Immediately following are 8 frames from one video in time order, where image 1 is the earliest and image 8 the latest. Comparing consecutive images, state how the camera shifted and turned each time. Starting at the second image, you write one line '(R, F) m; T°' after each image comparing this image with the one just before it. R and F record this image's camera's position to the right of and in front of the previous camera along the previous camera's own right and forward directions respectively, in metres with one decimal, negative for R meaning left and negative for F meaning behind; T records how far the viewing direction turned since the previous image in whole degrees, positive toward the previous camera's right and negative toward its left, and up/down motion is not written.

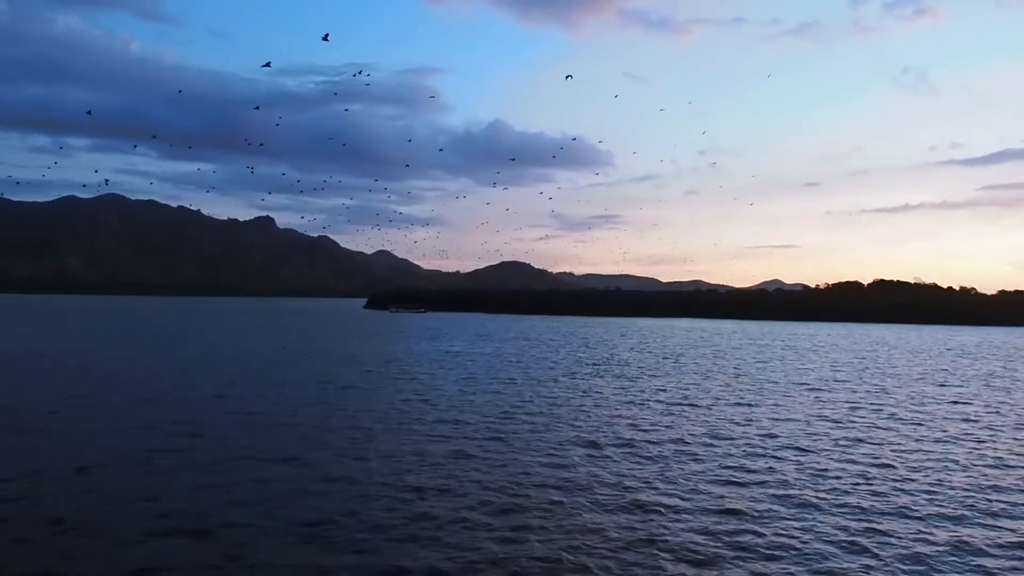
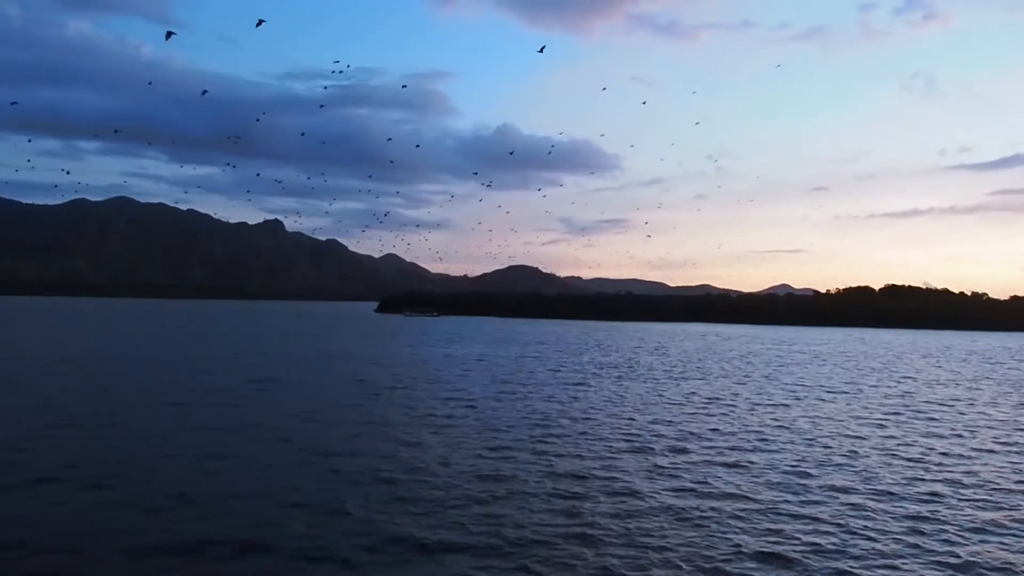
(-0.8, -0.6) m; 0°
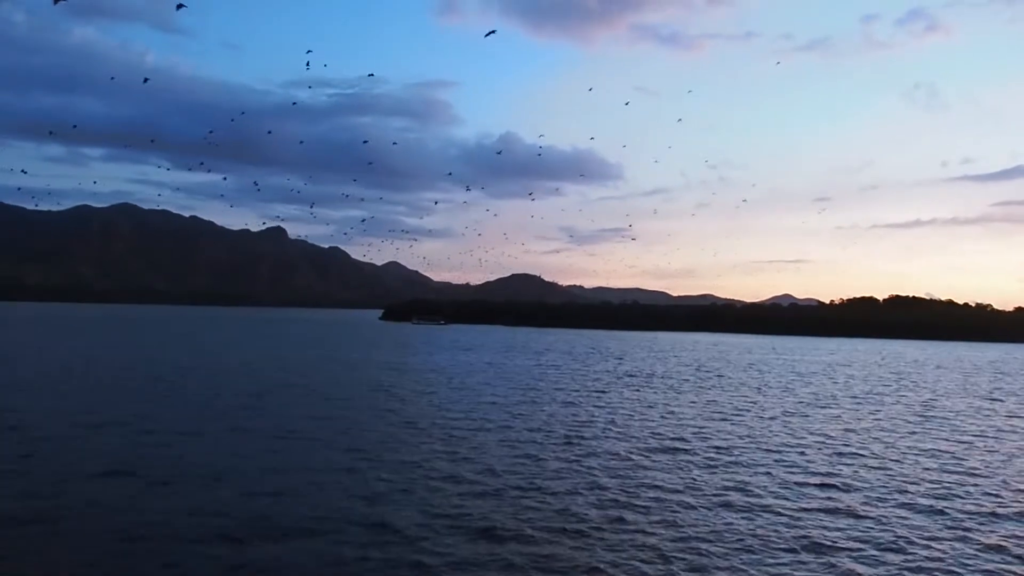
(-0.8, -0.7) m; 0°
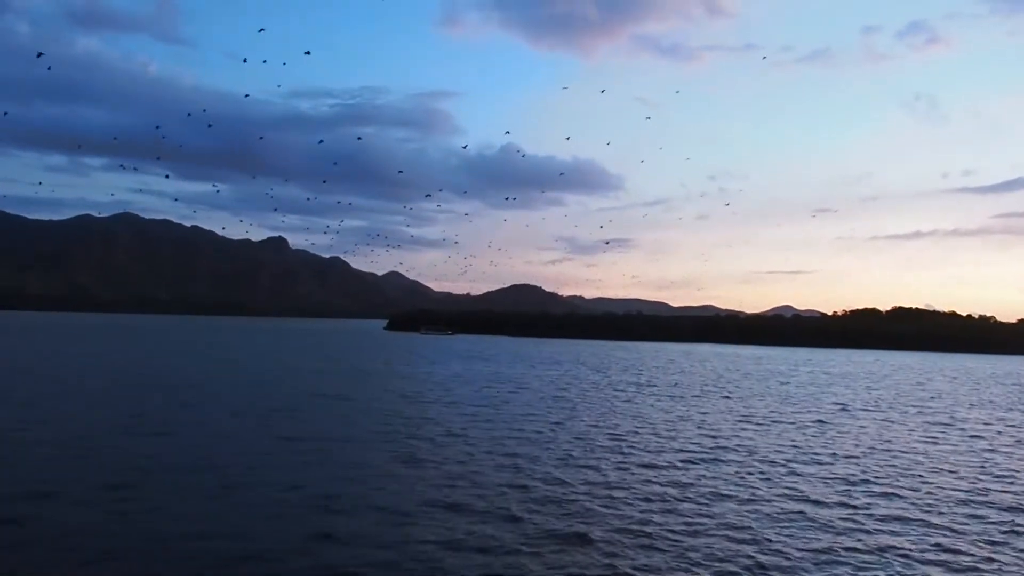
(-0.9, -0.9) m; 0°
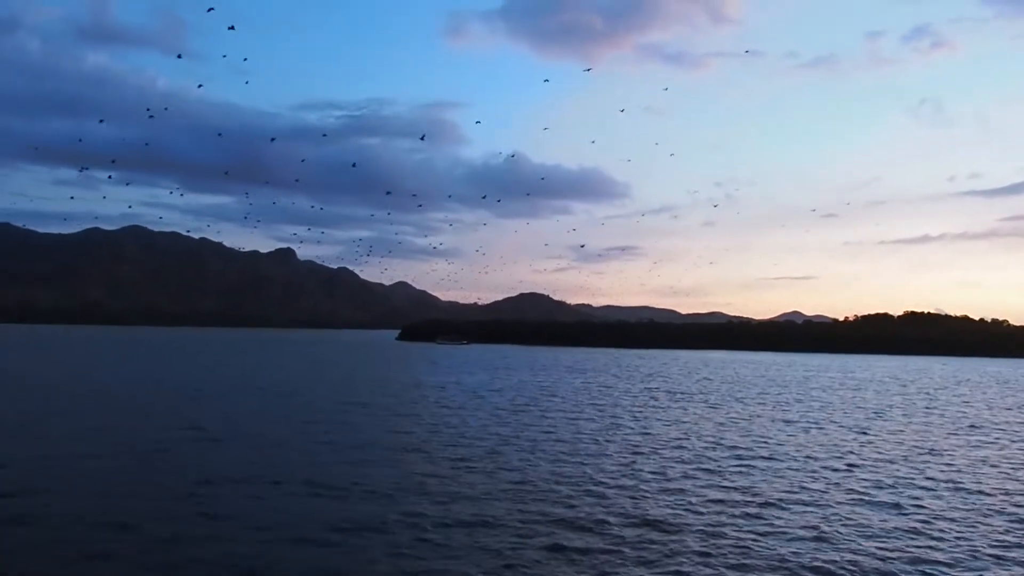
(-1.0, -1.0) m; 0°
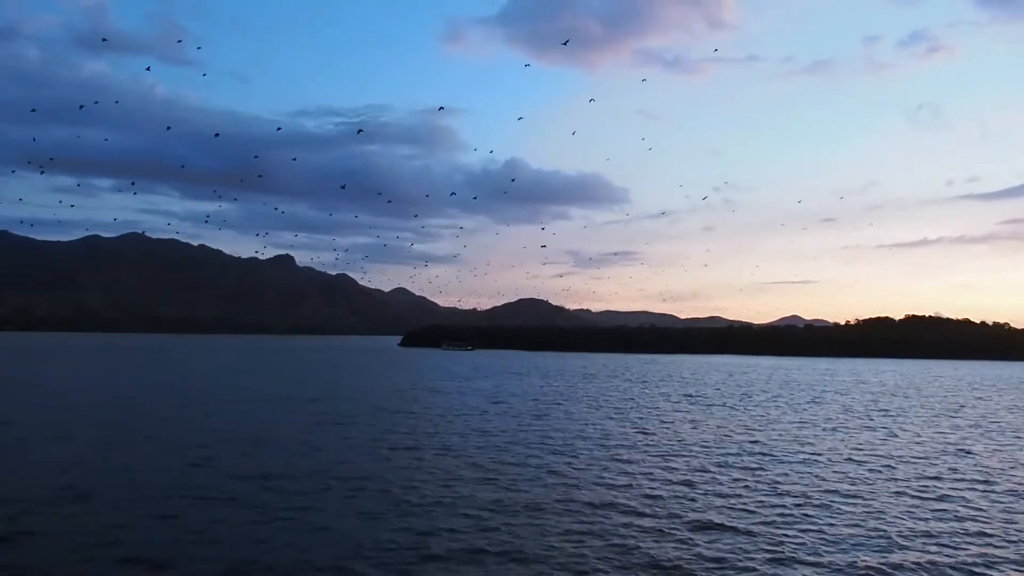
(-0.9, -0.5) m; 0°
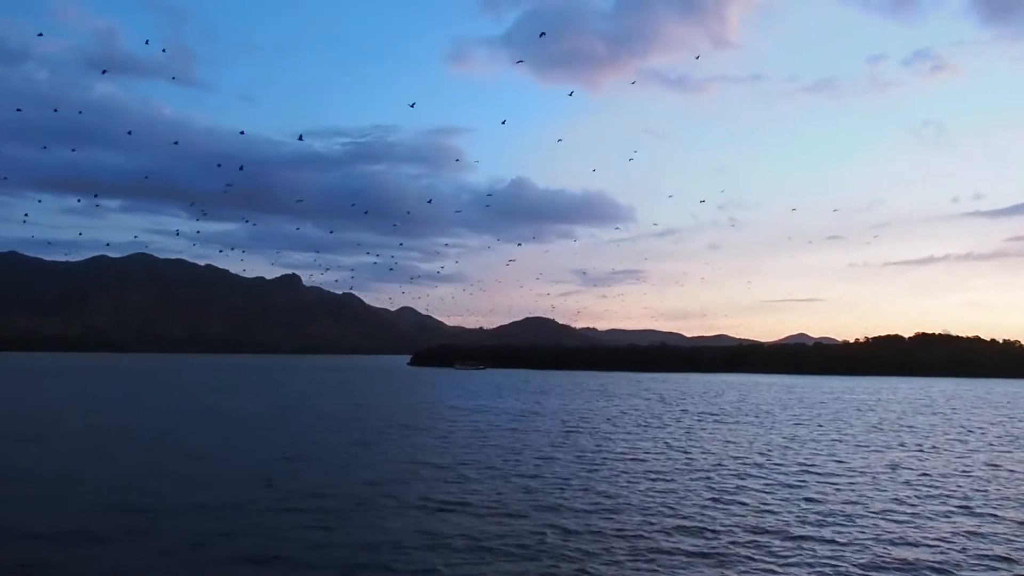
(-0.8, -0.7) m; 0°
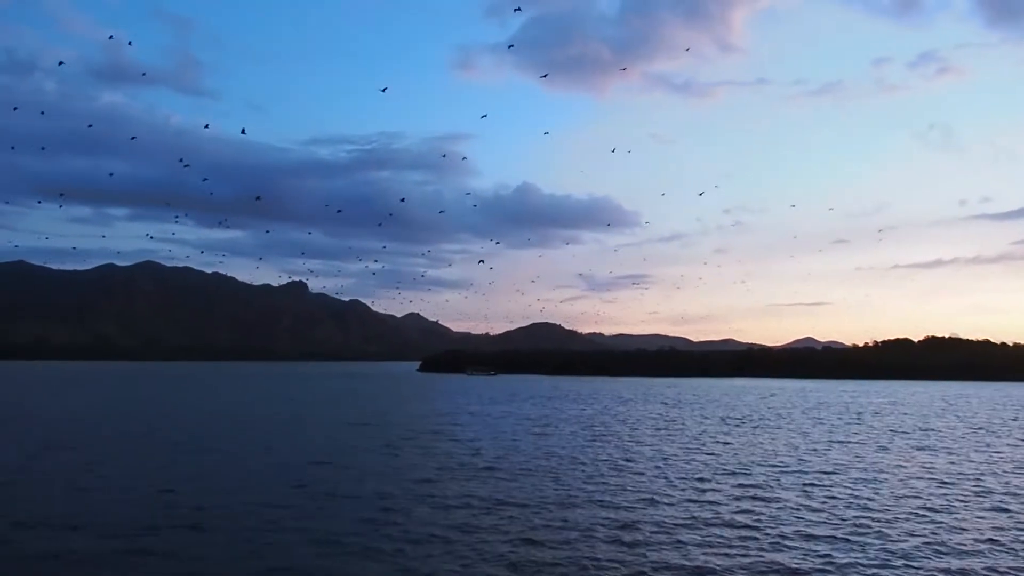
(-0.6, -0.6) m; 0°
